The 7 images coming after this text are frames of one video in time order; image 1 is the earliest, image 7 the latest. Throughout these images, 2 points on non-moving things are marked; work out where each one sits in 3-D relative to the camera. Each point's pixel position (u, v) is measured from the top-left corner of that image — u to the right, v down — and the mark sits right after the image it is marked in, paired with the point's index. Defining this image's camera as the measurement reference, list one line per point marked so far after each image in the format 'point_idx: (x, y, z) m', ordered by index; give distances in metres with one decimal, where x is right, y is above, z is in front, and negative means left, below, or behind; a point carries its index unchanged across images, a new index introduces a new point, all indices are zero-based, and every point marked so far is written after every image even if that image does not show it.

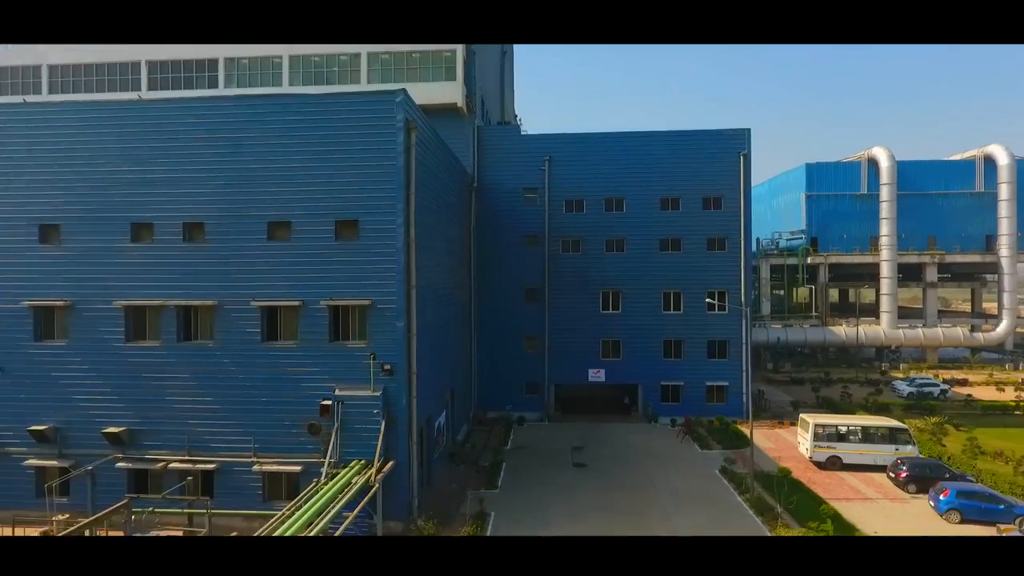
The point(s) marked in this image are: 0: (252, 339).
0: (-1.7, -0.3, +5.2) m
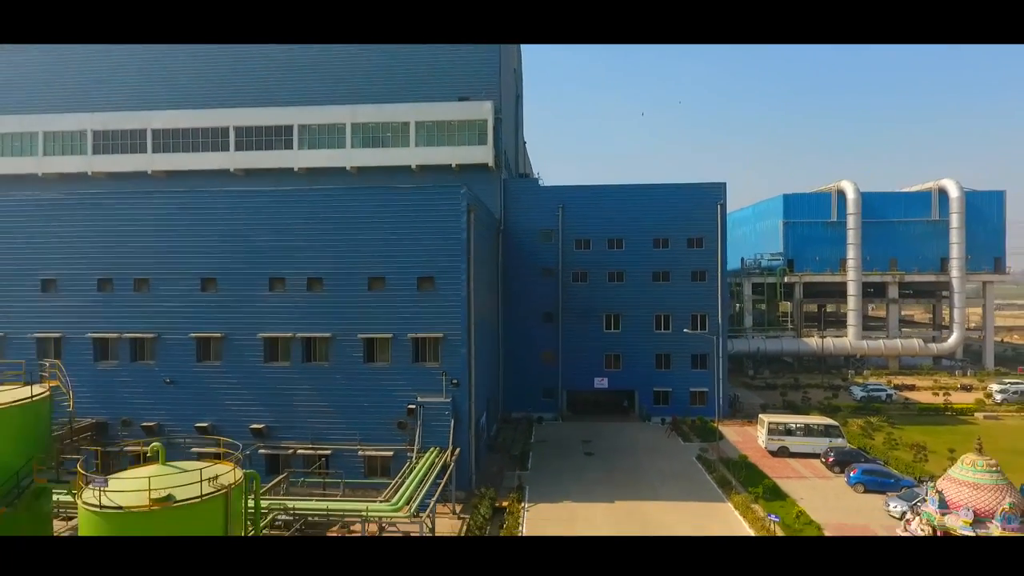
0: (-1.5, -0.7, +7.2) m
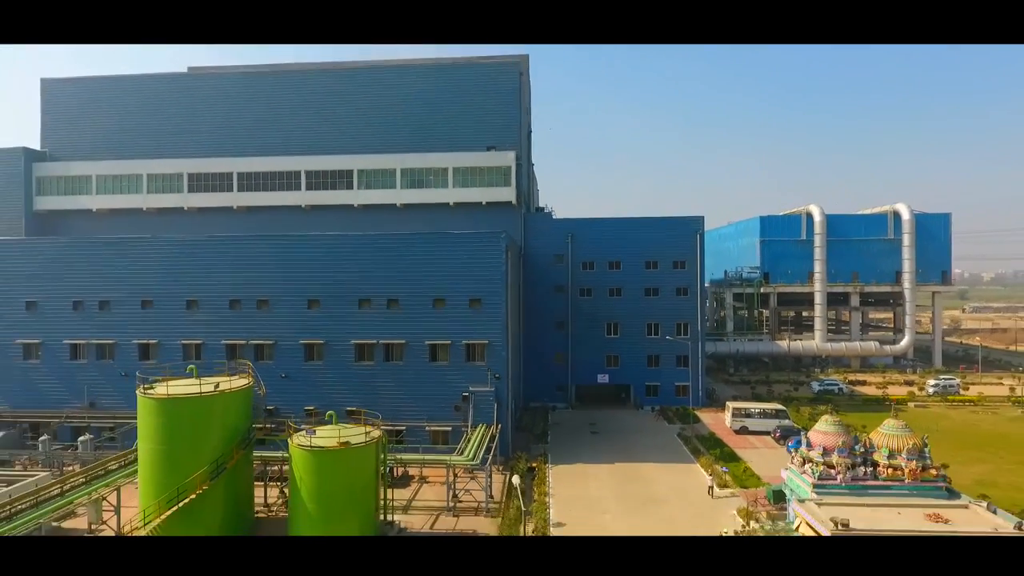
0: (-1.1, -0.9, +9.7) m
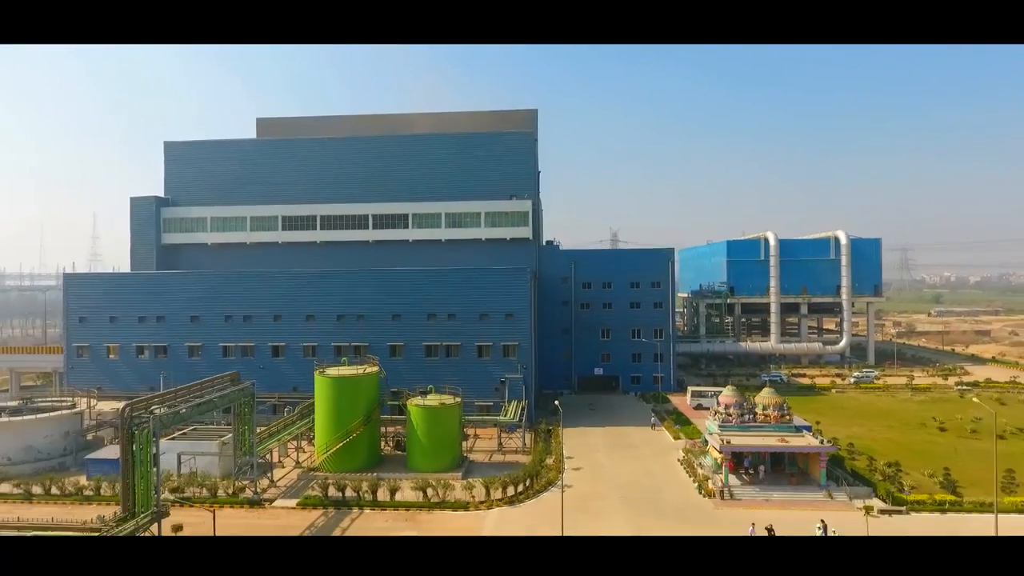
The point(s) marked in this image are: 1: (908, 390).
0: (-0.7, -1.3, +14.0) m
1: (+9.2, -2.4, +17.7) m
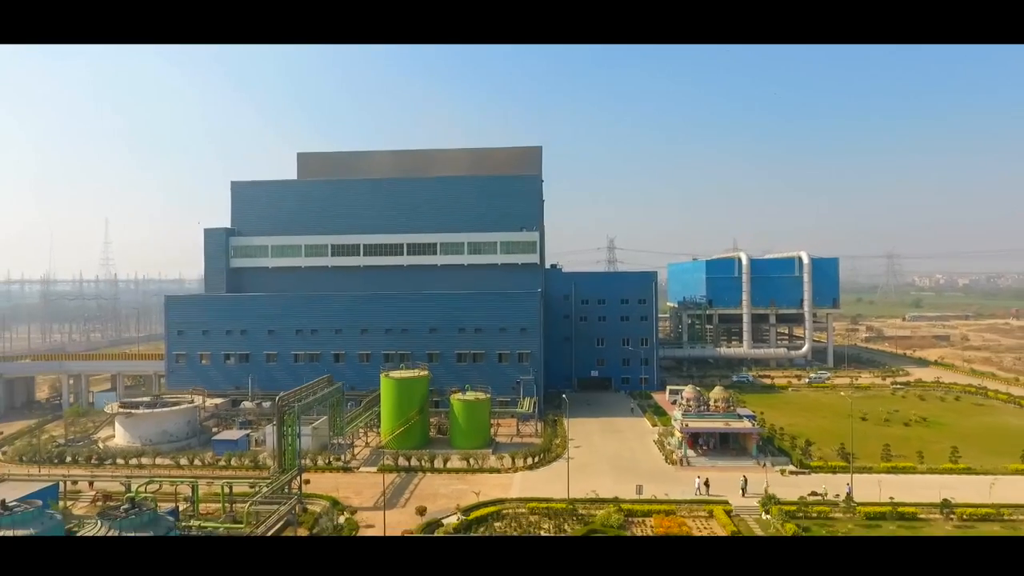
0: (-0.4, -1.7, +17.7) m
1: (+9.6, -2.8, +21.4) m
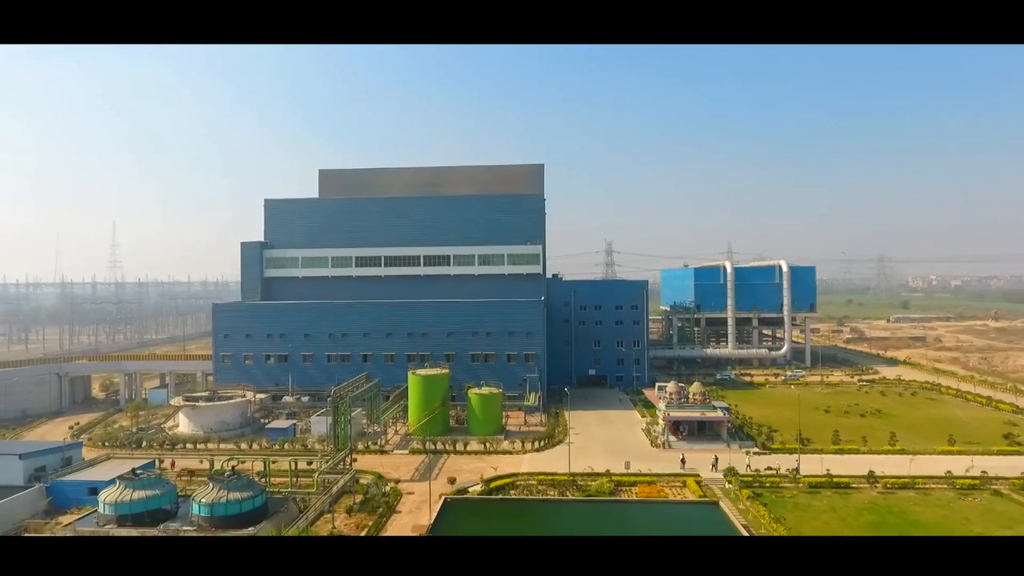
0: (-0.2, -2.0, +20.1) m
1: (+9.7, -3.1, +23.9) m
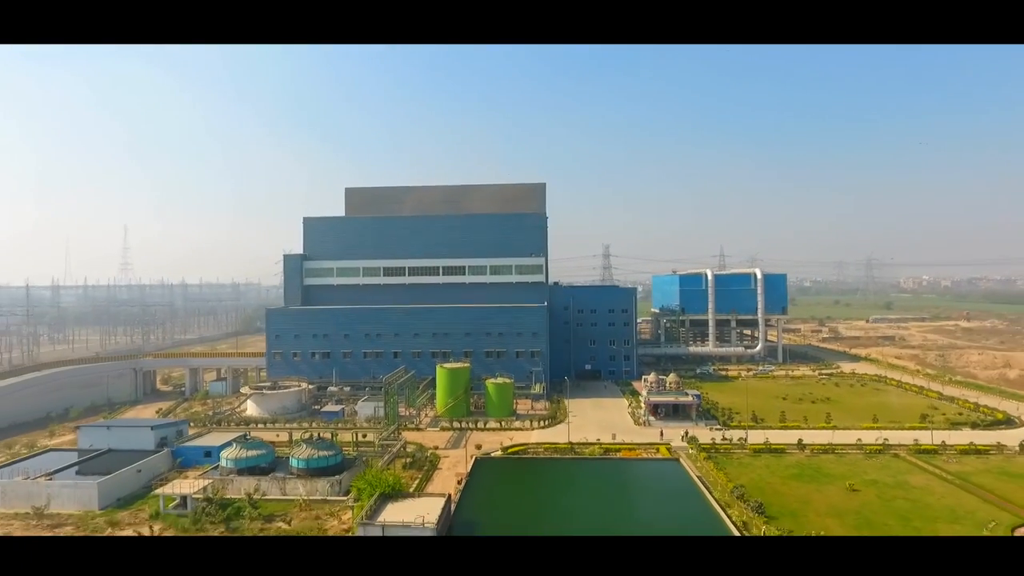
0: (+0.1, -2.2, +23.9) m
1: (+10.0, -3.3, +27.6) m
